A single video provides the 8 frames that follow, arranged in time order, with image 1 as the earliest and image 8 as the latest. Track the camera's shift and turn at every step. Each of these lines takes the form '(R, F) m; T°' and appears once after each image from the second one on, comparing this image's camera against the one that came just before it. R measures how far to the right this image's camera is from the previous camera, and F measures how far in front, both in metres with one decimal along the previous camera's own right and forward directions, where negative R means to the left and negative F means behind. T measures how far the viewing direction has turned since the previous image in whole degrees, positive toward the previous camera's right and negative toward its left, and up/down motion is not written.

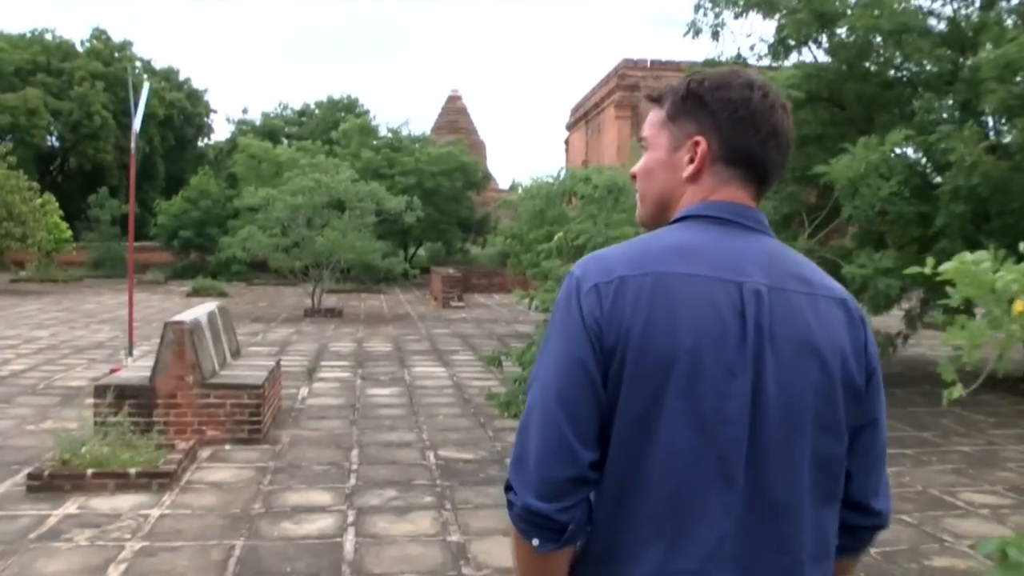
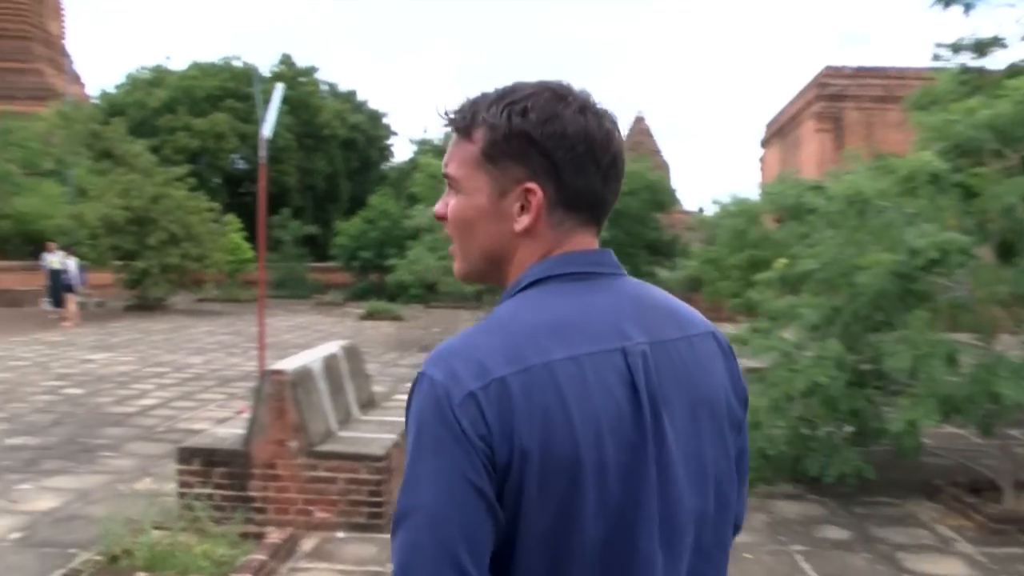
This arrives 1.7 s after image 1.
(-0.1, +1.8) m; -9°
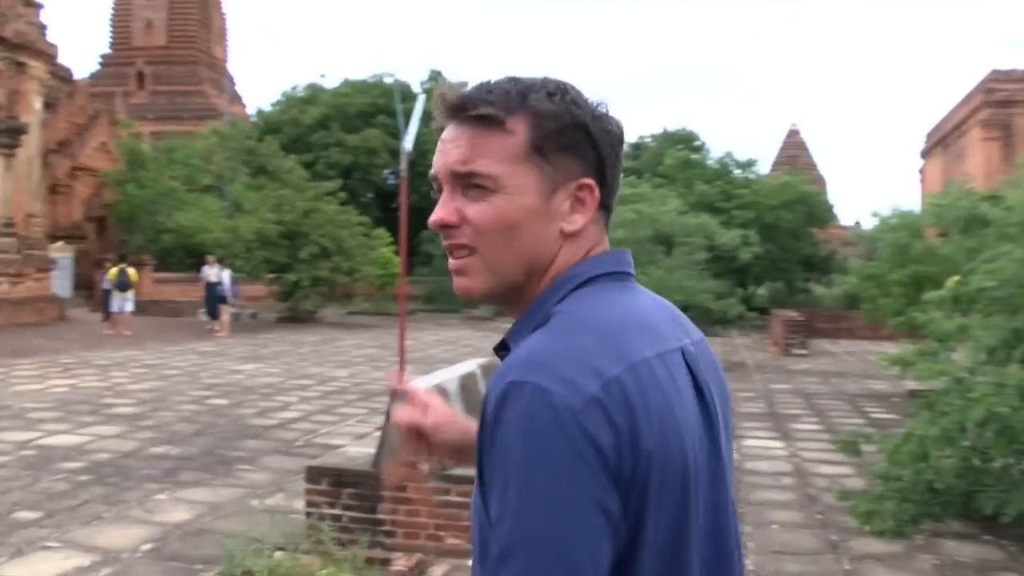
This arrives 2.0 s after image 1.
(0.0, +0.3) m; -8°
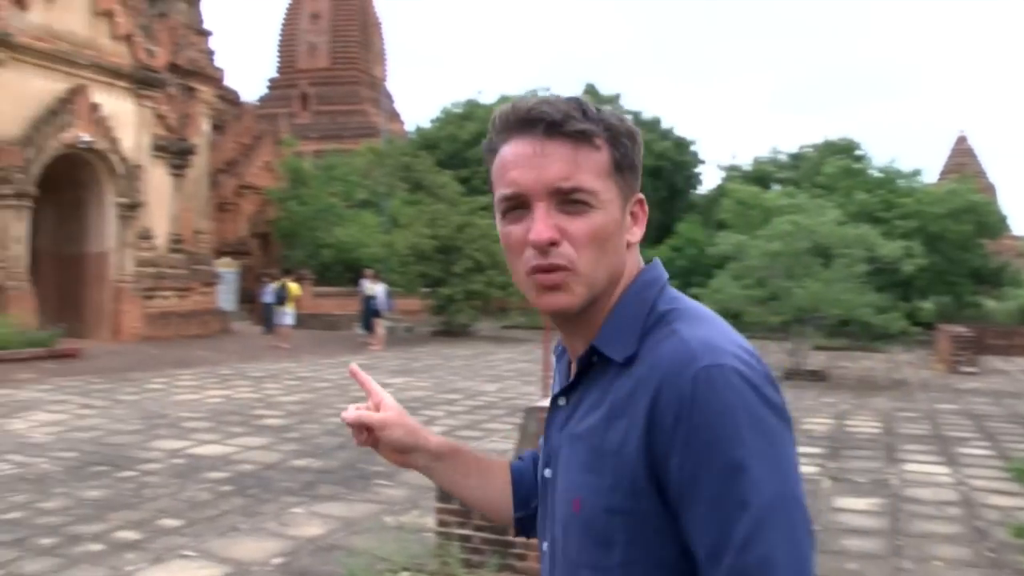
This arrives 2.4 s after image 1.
(+0.1, +0.2) m; -8°
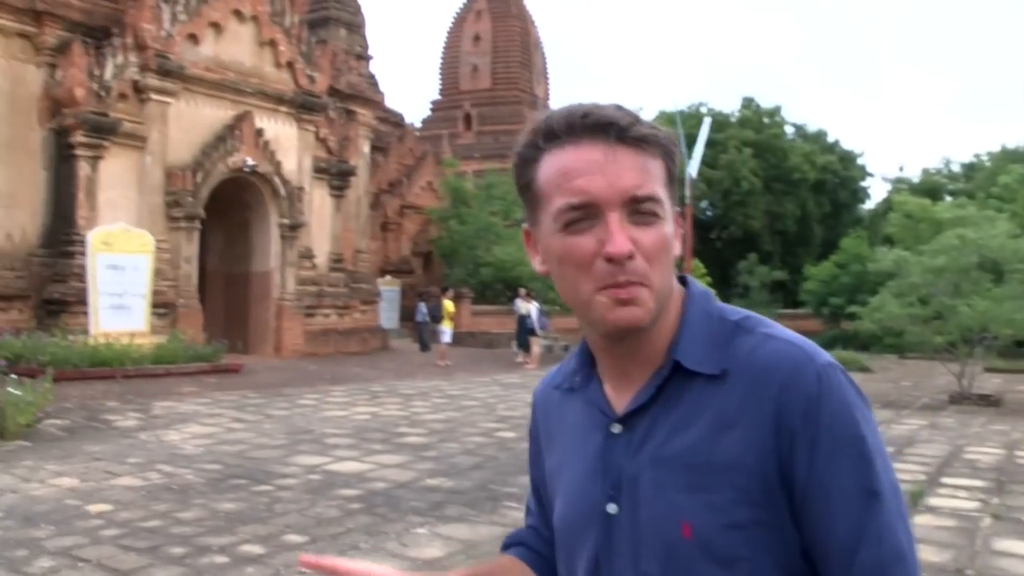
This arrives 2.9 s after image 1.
(+0.2, +0.1) m; -9°
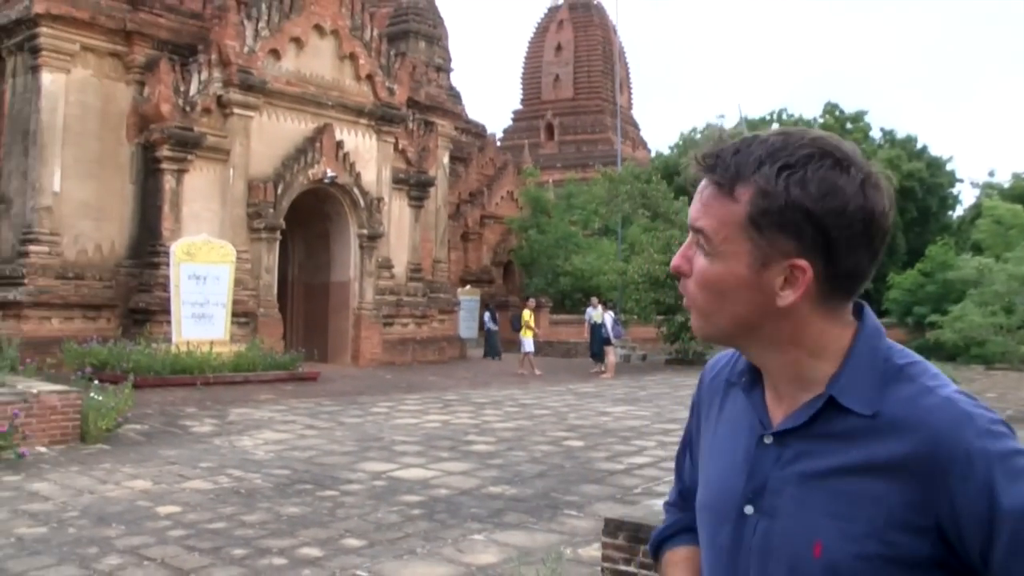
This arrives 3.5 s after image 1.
(+0.2, 0.0) m; -5°
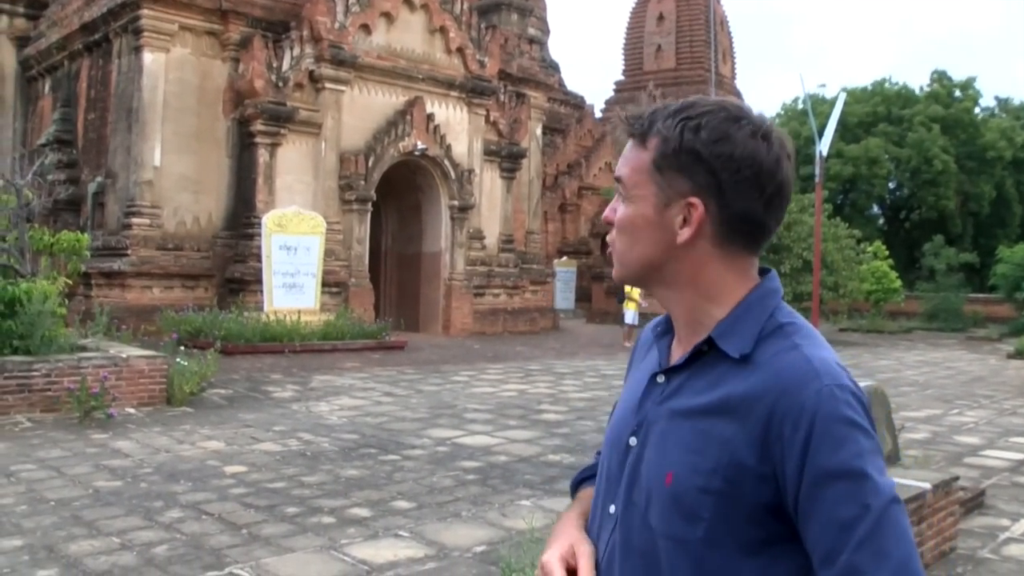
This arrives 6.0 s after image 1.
(+0.3, -0.1) m; -6°
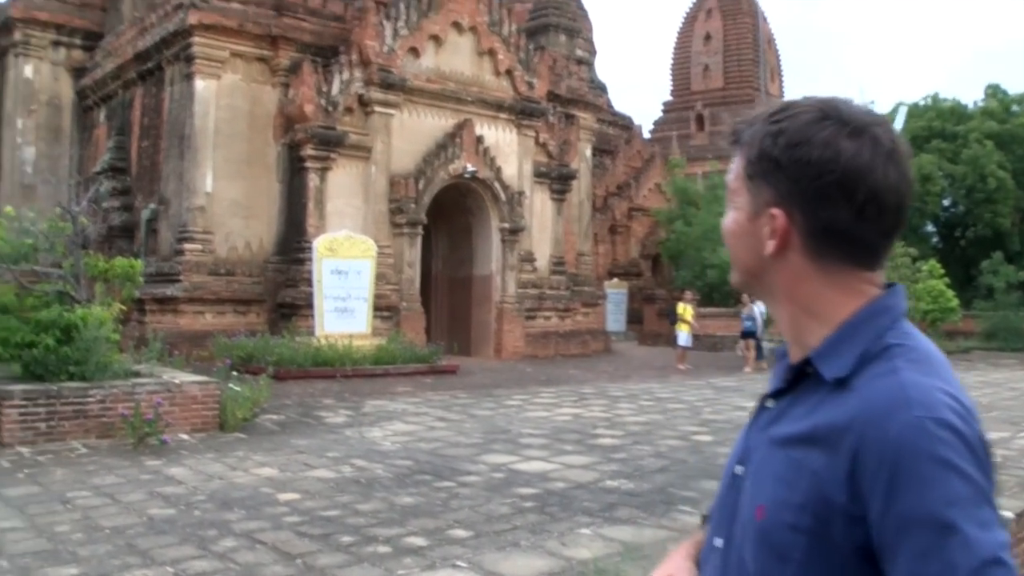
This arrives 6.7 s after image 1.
(0.0, +0.1) m; -2°
